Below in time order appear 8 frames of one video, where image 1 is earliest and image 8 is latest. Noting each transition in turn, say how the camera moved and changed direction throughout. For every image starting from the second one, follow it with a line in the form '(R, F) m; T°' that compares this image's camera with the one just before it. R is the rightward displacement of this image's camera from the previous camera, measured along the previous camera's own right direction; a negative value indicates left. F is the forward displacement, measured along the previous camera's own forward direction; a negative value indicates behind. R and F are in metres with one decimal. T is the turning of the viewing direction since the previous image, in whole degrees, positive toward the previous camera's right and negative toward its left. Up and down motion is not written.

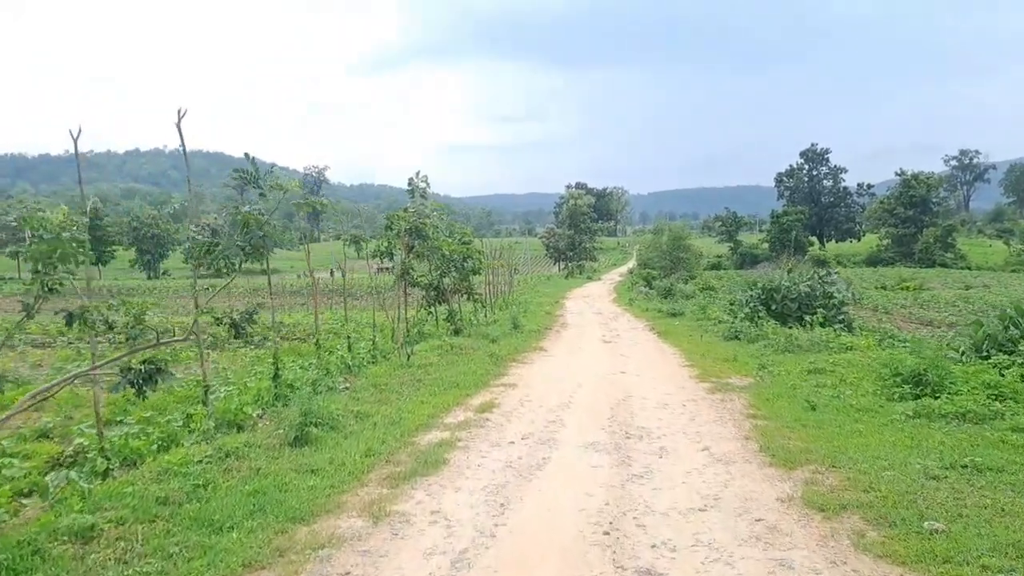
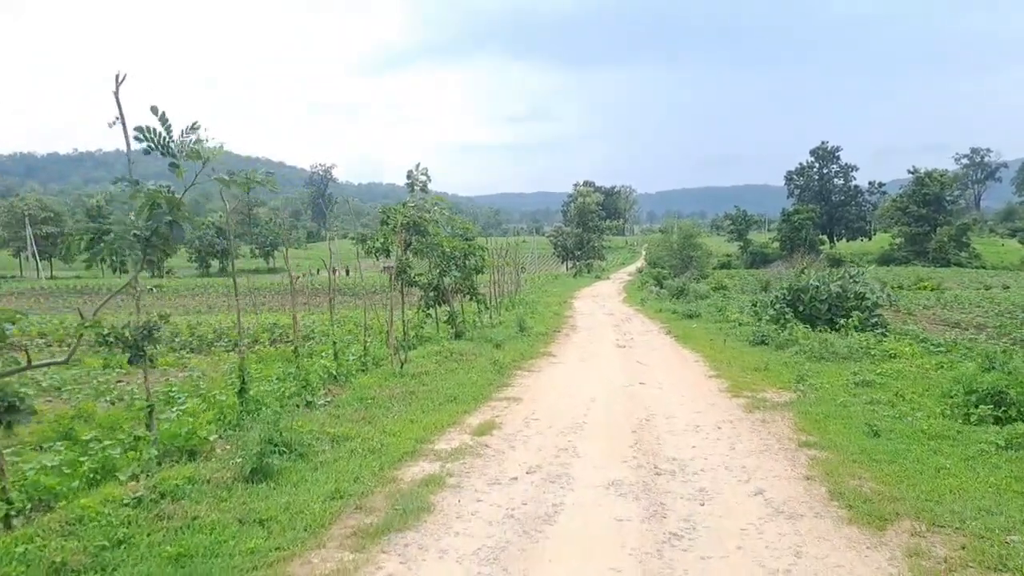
(0.0, +1.3) m; 0°
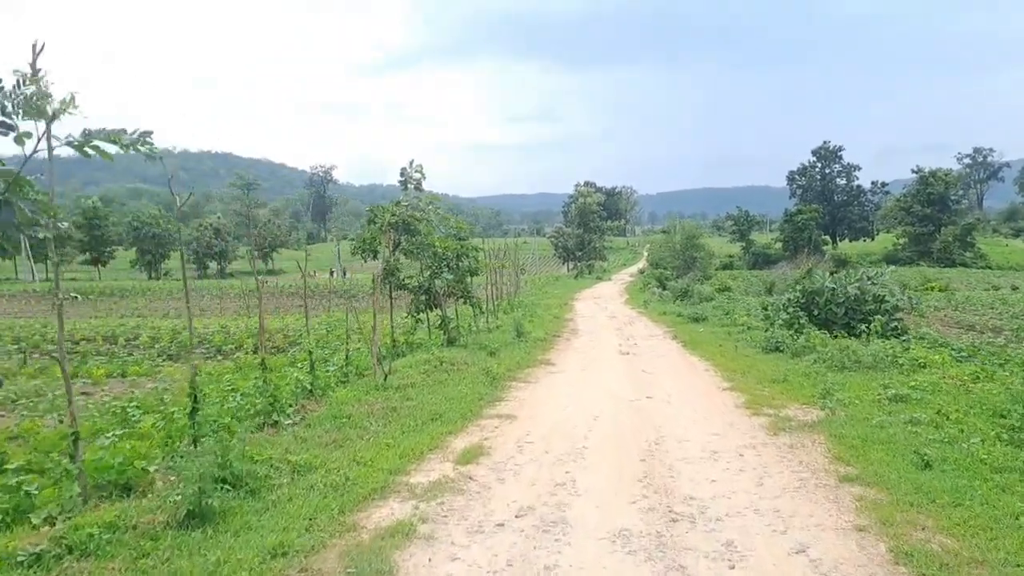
(+0.1, +1.0) m; 0°
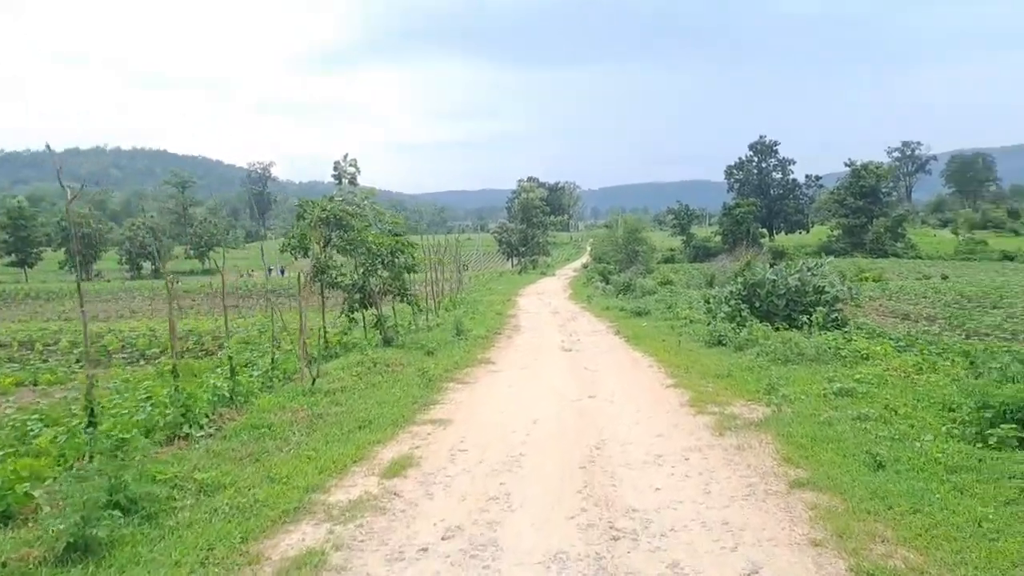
(+0.1, +0.5) m; +4°
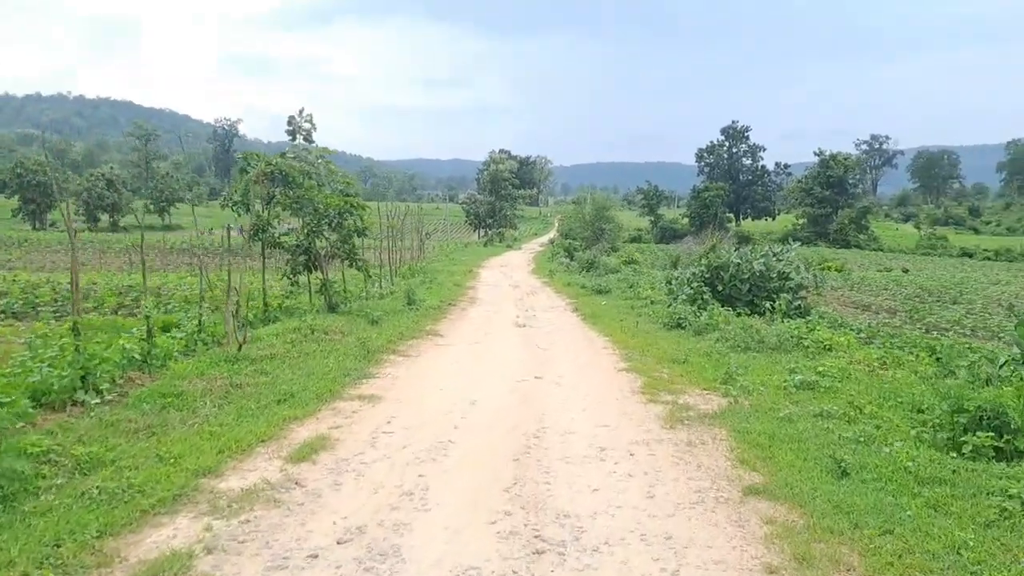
(+0.2, +0.7) m; +2°
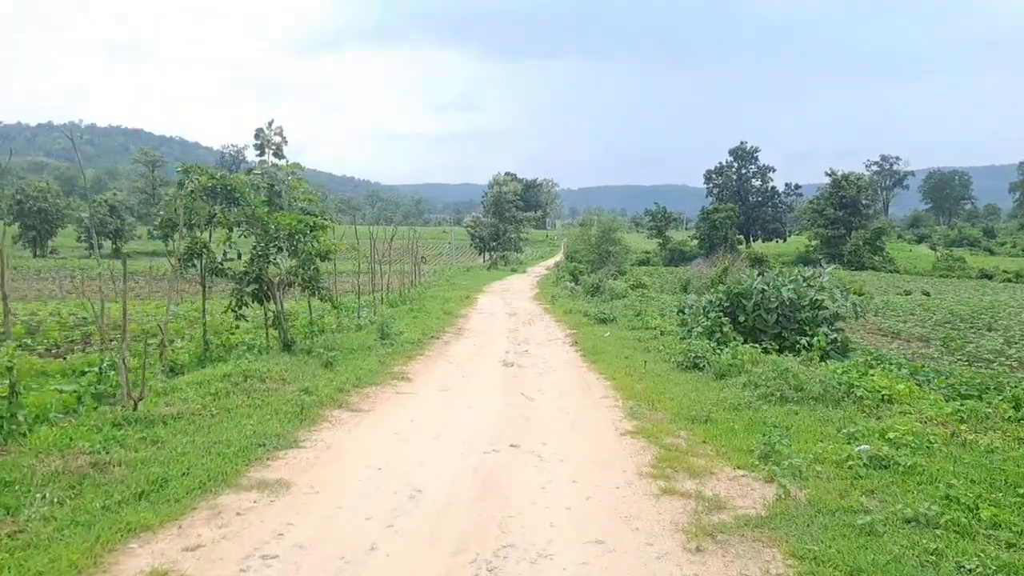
(+0.3, +2.1) m; -1°
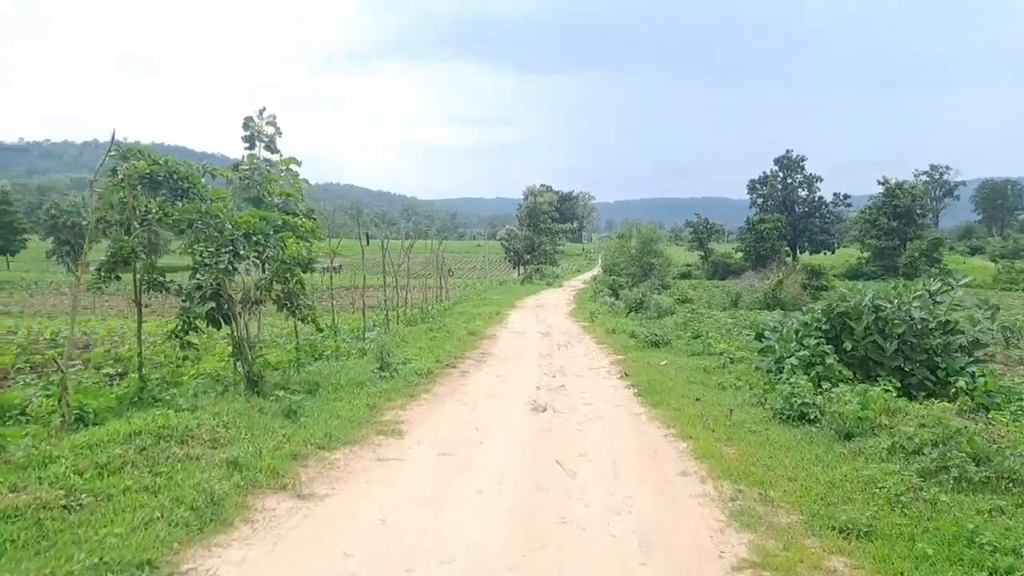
(0.0, +2.9) m; -3°
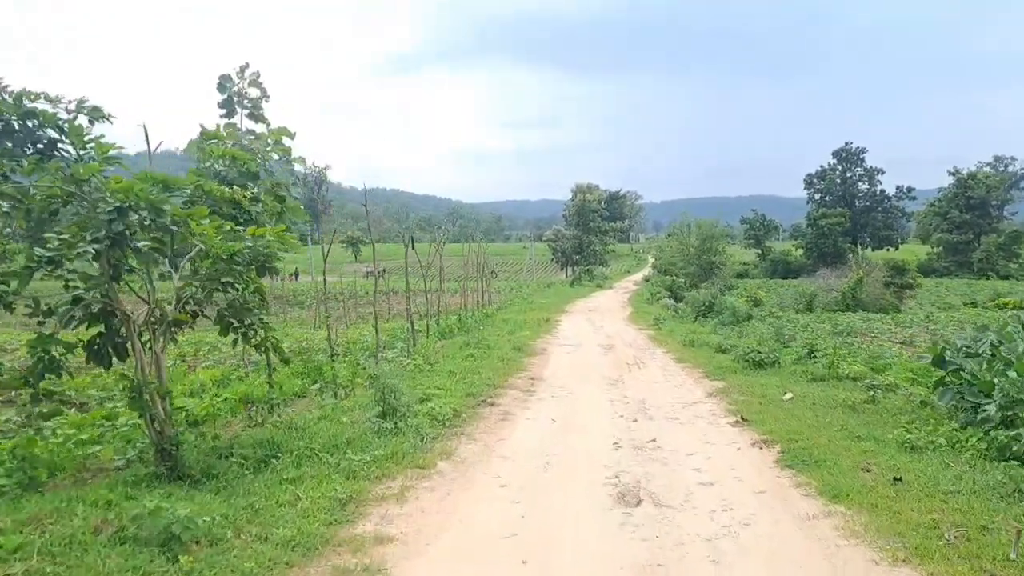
(-0.1, +3.6) m; -3°
